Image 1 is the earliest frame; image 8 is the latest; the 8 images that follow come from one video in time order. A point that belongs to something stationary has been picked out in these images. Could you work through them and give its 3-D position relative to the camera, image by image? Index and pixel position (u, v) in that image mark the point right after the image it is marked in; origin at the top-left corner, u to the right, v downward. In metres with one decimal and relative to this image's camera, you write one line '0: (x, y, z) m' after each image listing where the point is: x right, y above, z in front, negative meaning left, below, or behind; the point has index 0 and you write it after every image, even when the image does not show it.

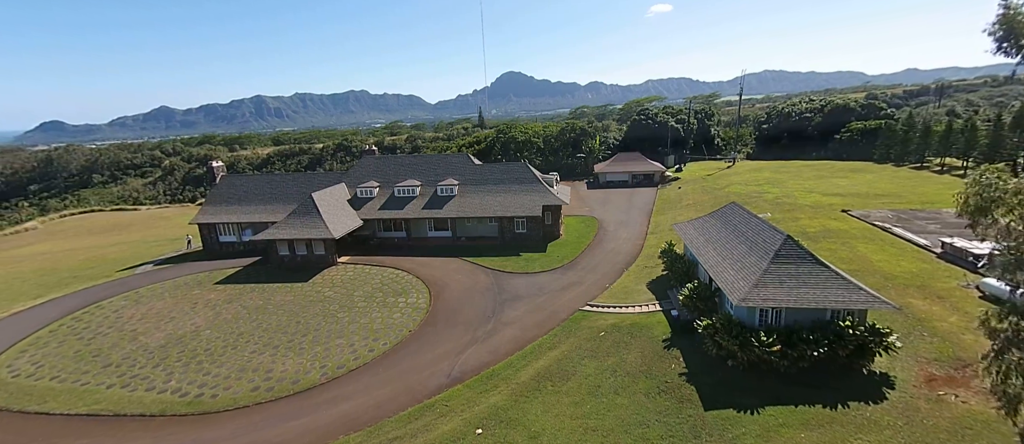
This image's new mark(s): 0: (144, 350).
0: (-16.5, -5.8, +18.6) m
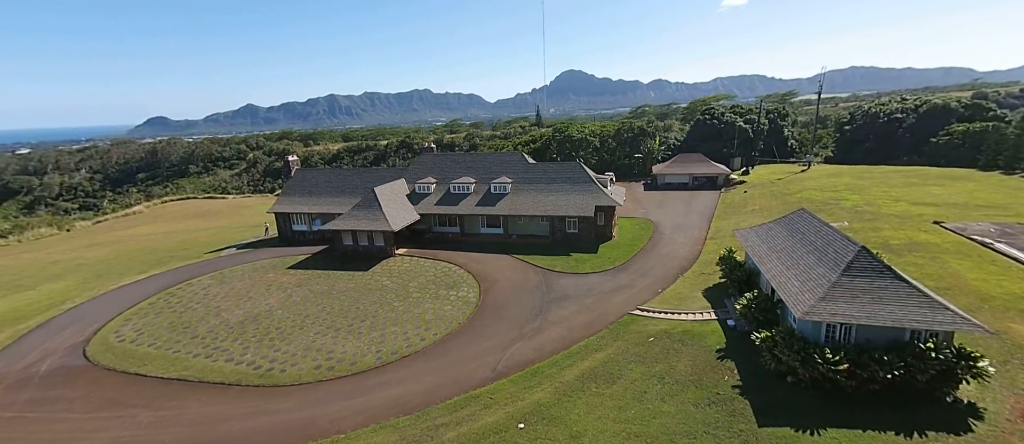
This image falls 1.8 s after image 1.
0: (-14.2, -5.1, +20.5) m
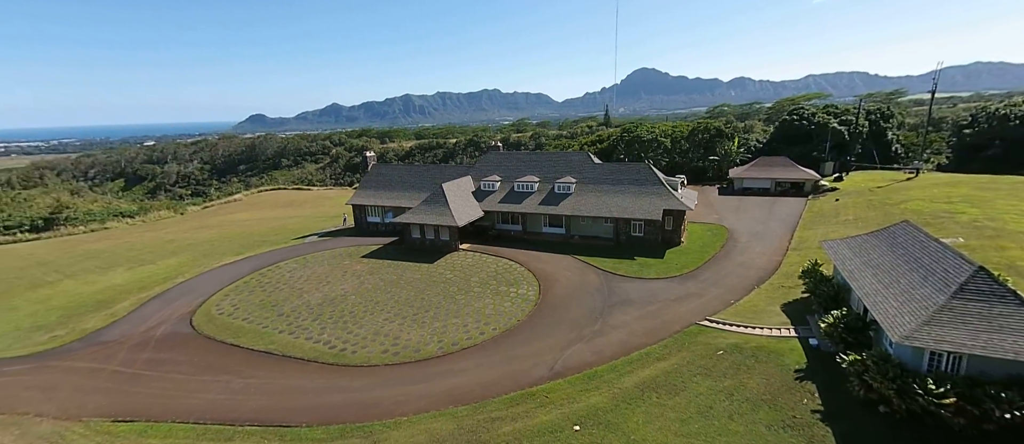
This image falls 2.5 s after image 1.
0: (-11.1, -4.6, +22.3) m
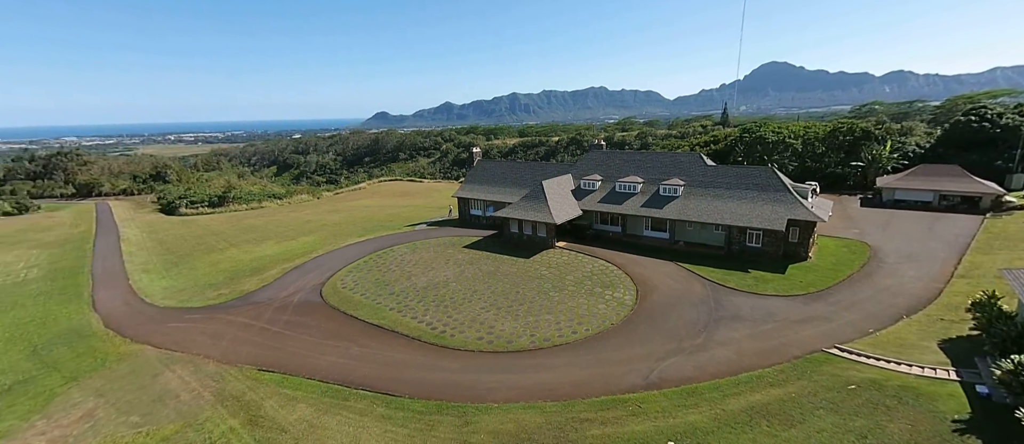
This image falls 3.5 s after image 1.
0: (-5.8, -3.9, +24.2) m
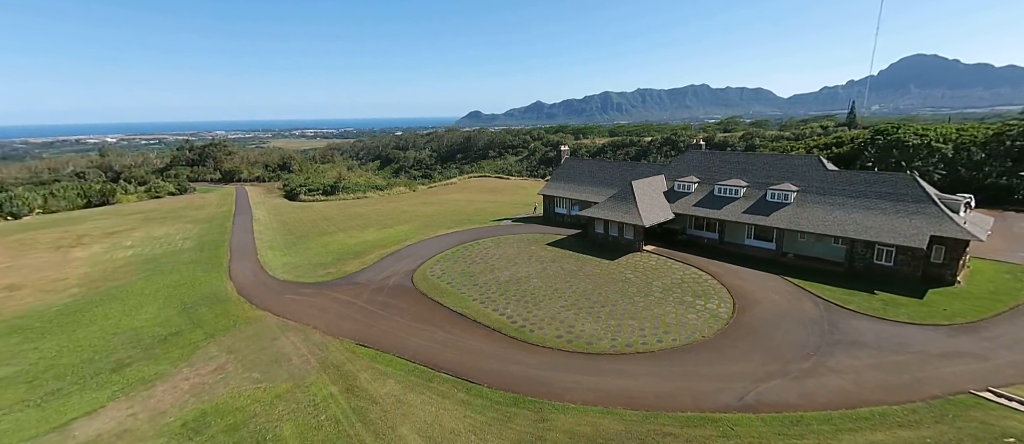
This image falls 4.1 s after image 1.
0: (-0.9, -3.7, +24.8) m
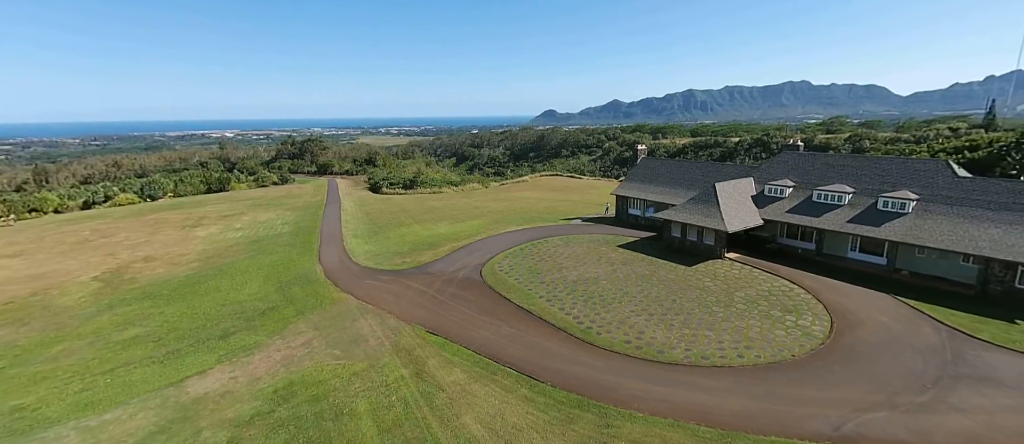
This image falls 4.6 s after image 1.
0: (+3.3, -3.7, +24.7) m
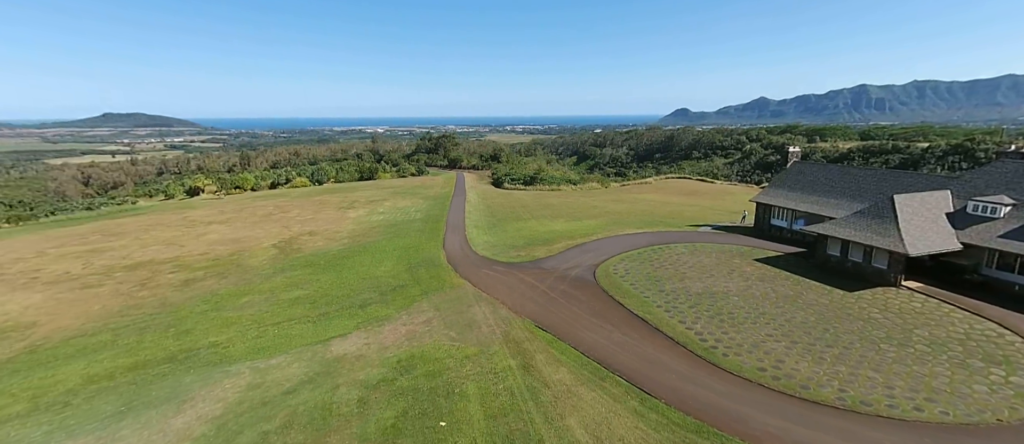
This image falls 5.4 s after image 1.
0: (+9.9, -4.1, +22.9) m
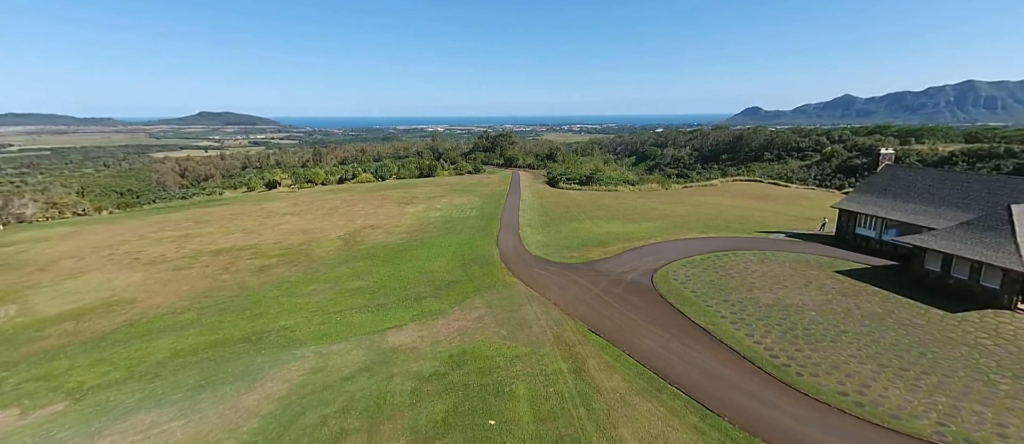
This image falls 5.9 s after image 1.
0: (+12.9, -4.4, +21.6) m
